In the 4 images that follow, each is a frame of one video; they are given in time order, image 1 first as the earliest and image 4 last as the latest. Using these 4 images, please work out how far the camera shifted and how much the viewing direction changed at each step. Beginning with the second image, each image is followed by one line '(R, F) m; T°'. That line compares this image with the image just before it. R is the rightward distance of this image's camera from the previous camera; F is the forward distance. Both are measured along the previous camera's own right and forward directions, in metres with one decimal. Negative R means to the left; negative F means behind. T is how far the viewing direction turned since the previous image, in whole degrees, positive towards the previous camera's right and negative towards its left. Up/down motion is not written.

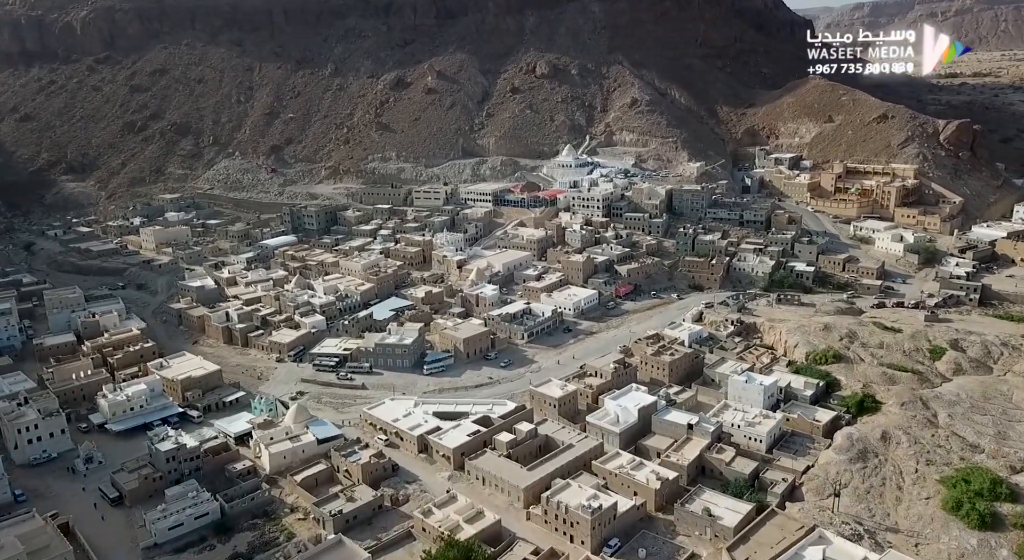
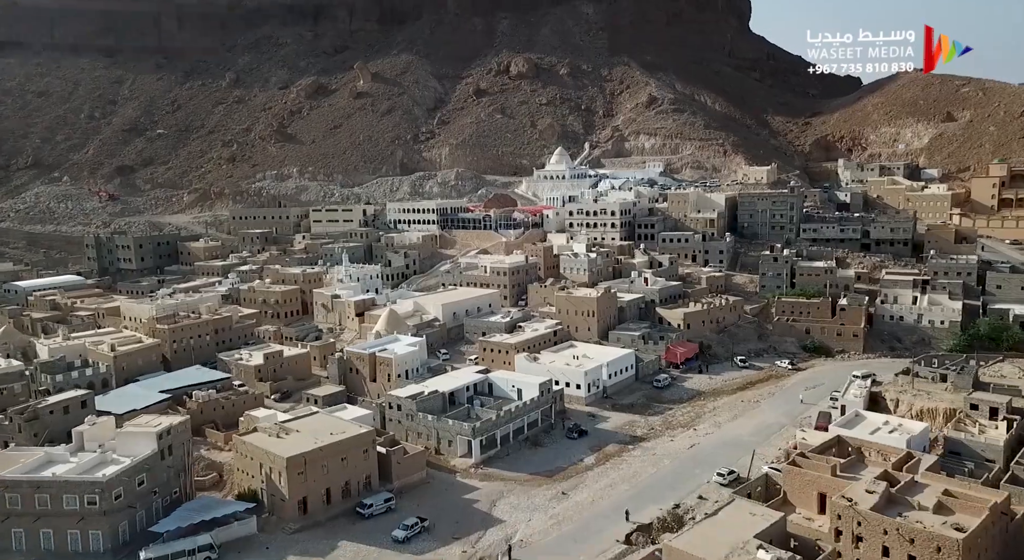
(+1.7, +35.8) m; +1°
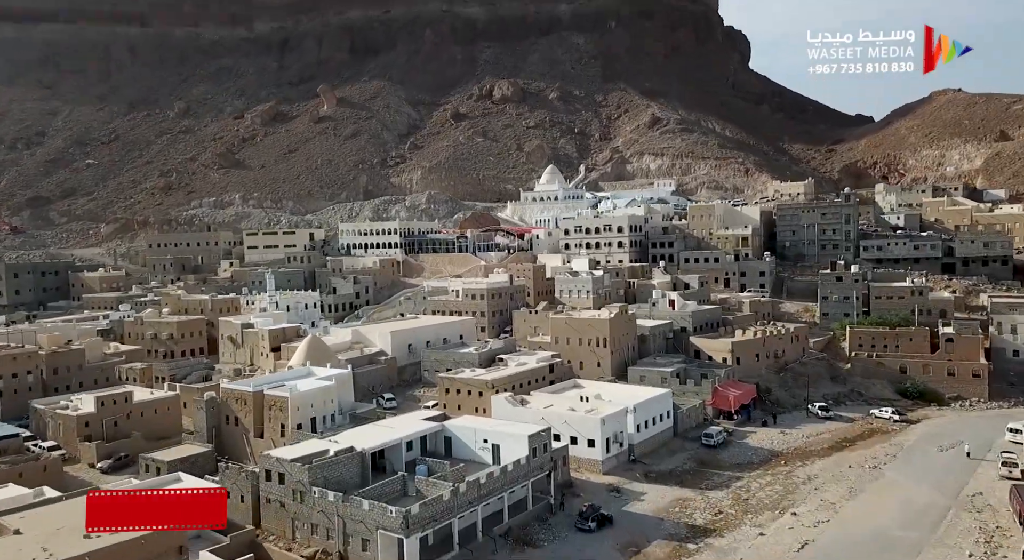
(+0.4, +11.0) m; +1°
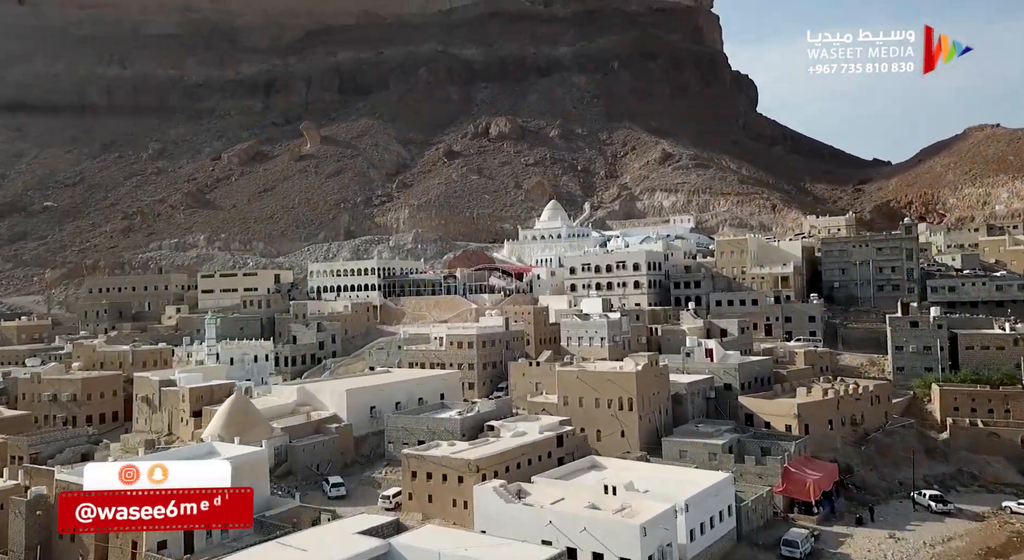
(+0.1, +6.4) m; 0°
